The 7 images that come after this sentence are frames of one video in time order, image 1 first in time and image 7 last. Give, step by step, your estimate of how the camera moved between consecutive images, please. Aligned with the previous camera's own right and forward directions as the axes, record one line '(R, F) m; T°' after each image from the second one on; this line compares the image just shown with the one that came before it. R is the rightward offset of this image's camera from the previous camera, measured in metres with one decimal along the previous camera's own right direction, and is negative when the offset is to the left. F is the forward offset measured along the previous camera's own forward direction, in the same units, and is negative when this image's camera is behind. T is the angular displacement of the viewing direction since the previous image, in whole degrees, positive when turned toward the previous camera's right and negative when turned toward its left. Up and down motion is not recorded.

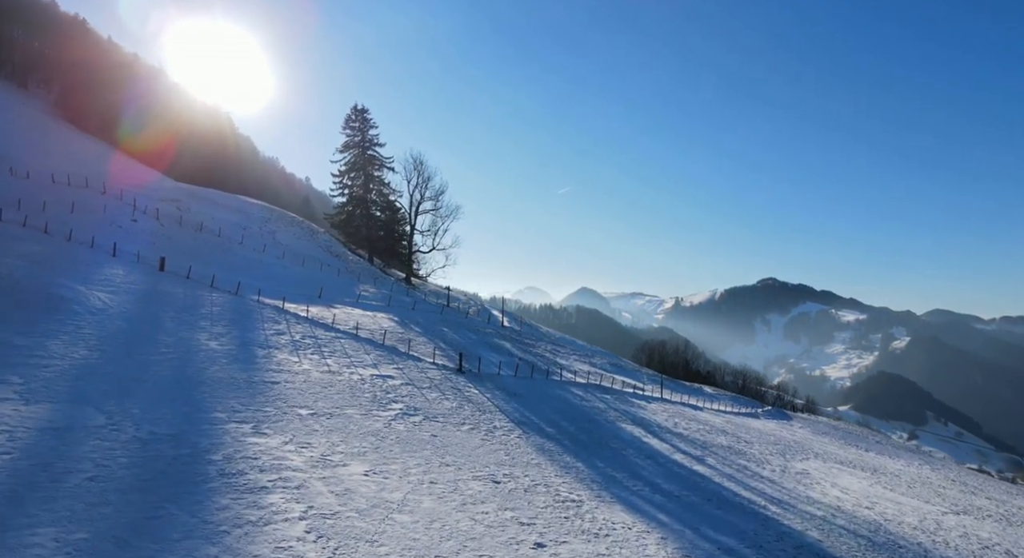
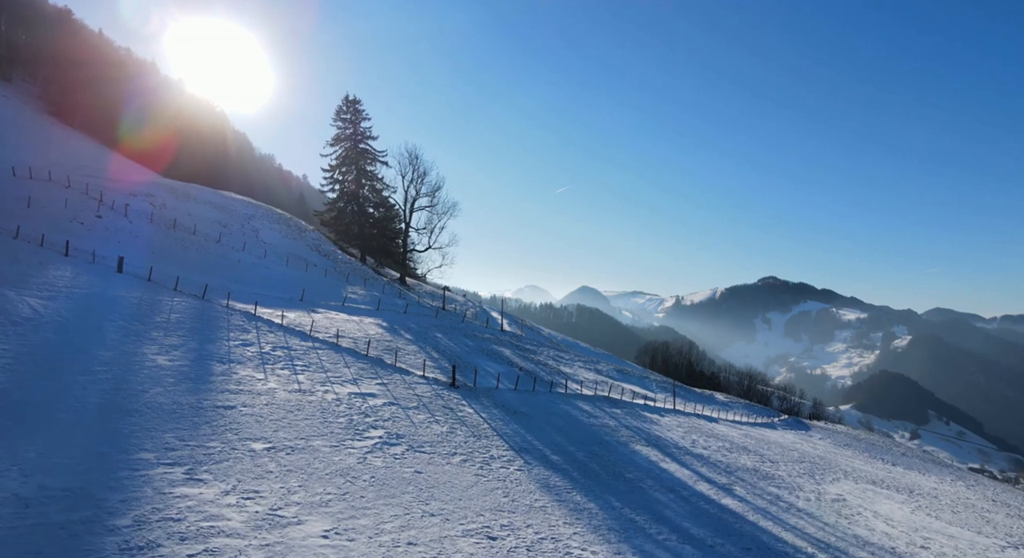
(0.0, +3.4) m; 0°
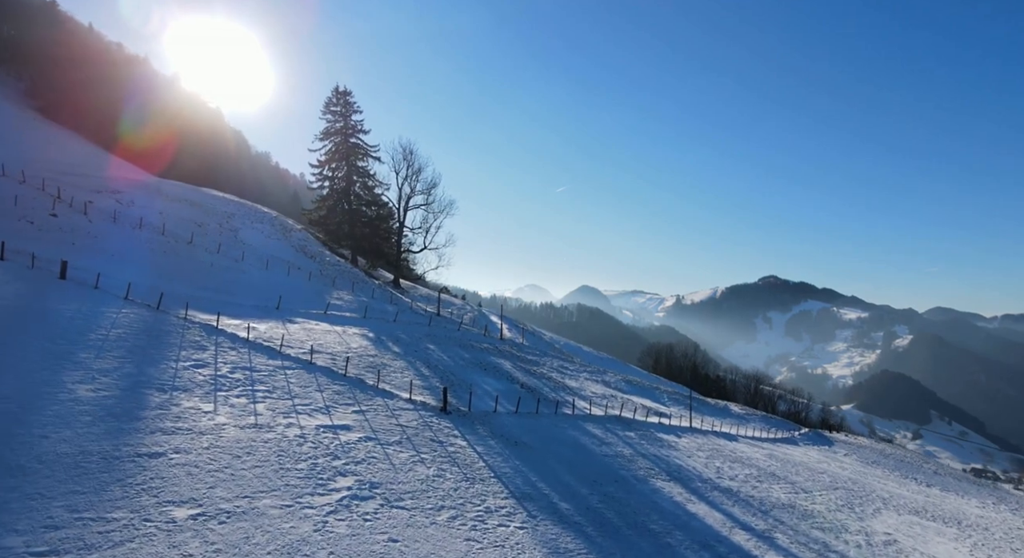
(0.0, +3.7) m; 0°
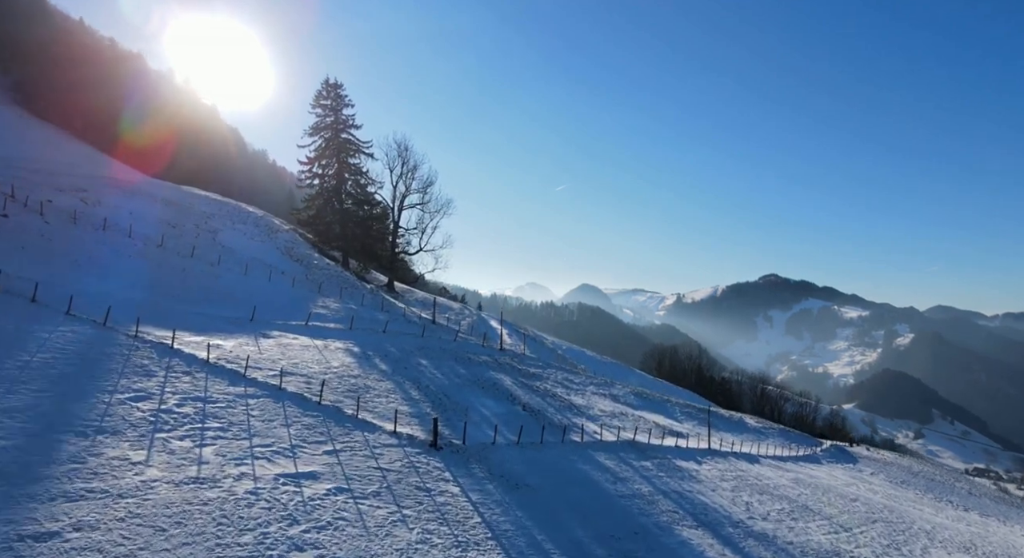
(0.0, +3.3) m; 0°
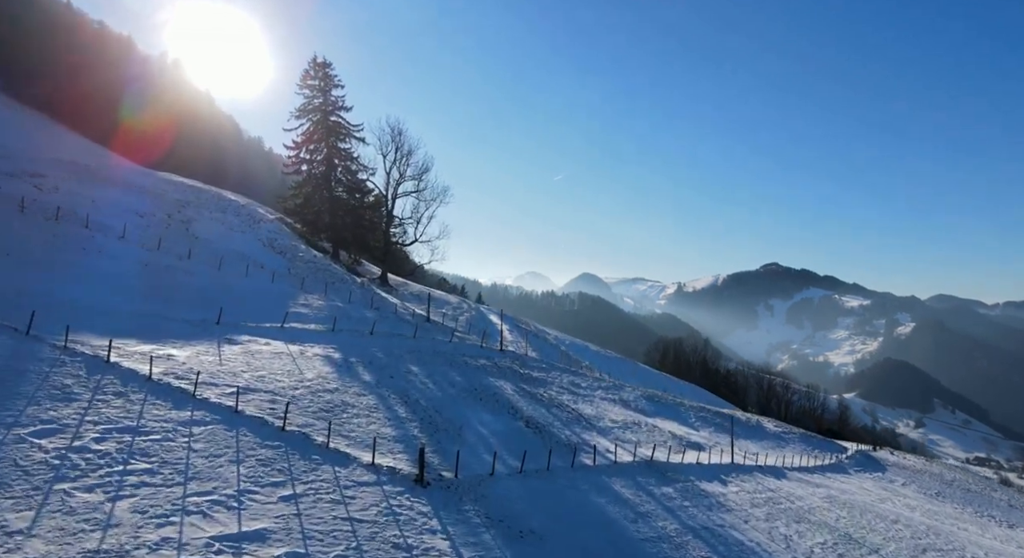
(0.0, +3.5) m; 0°
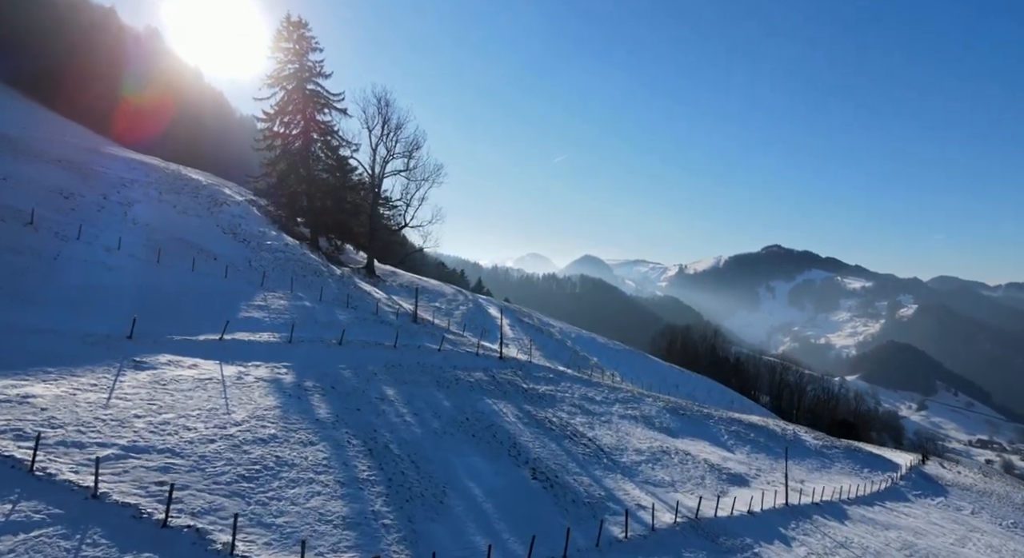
(0.0, +6.1) m; 0°
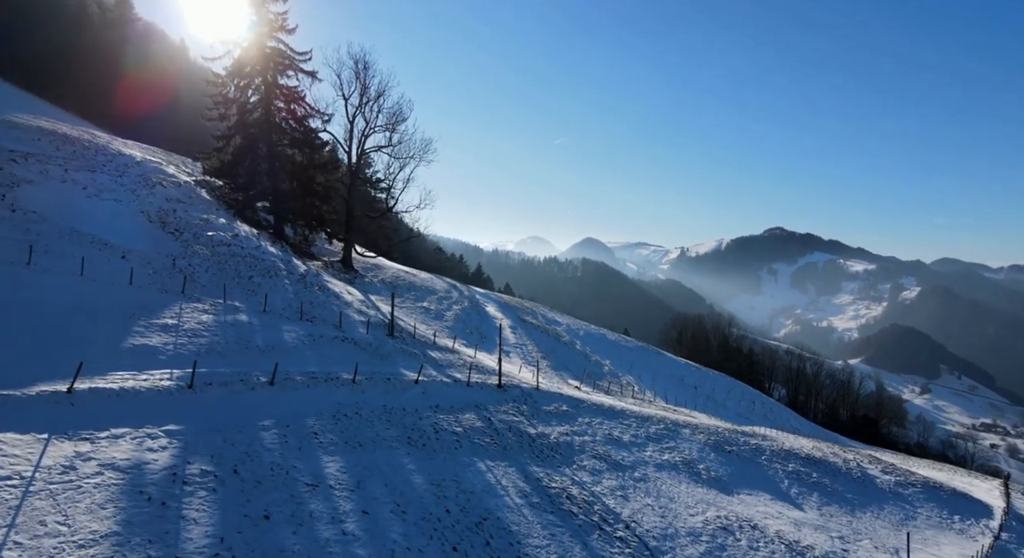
(0.0, +7.6) m; 0°
